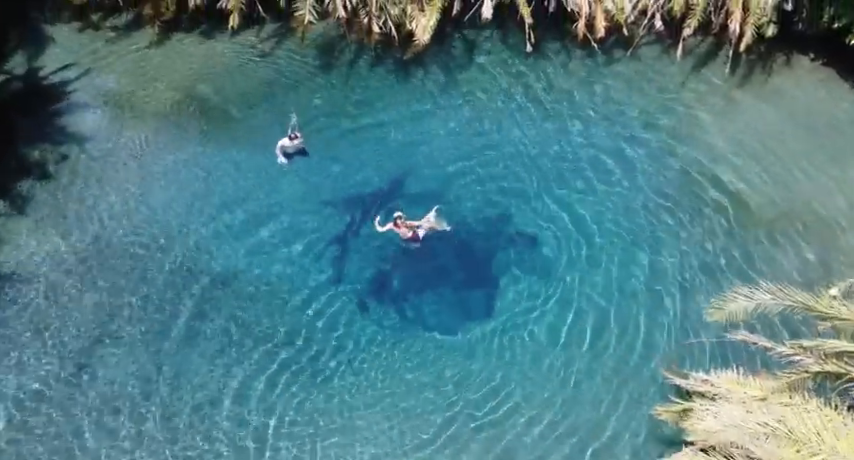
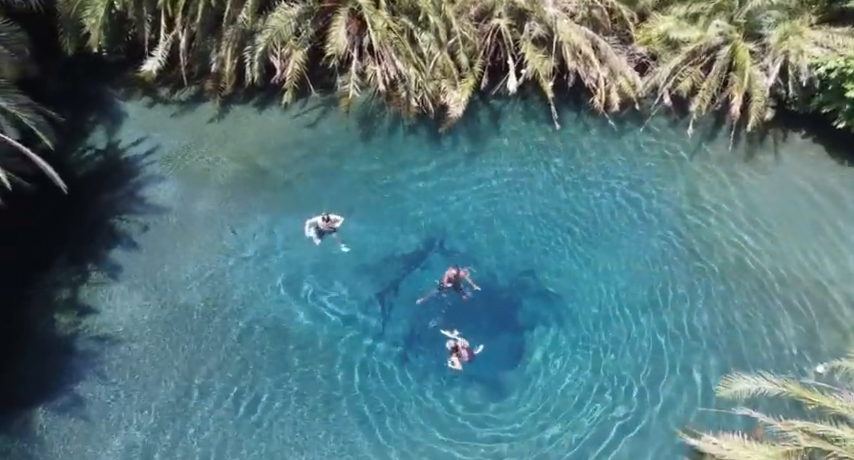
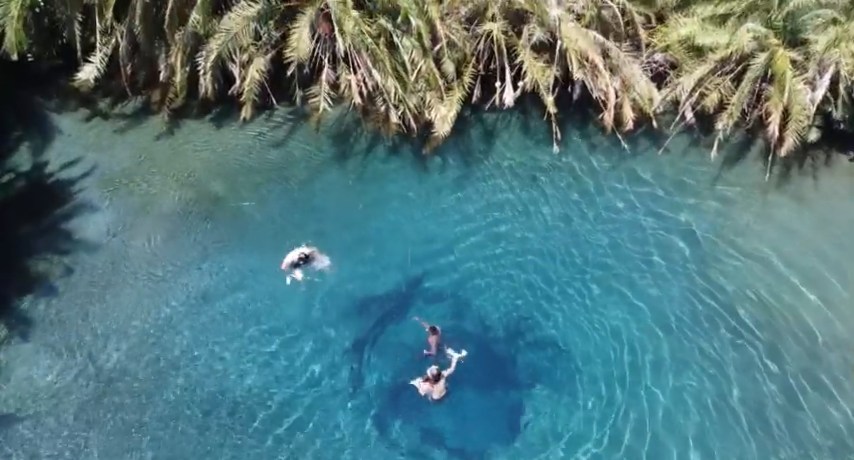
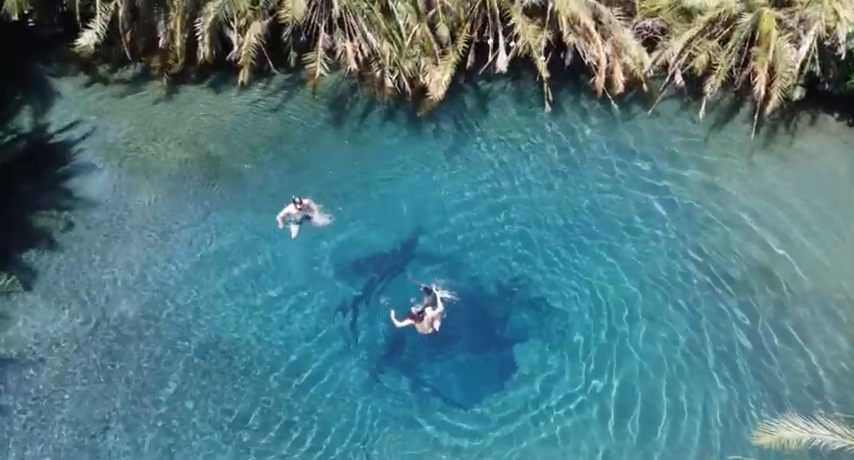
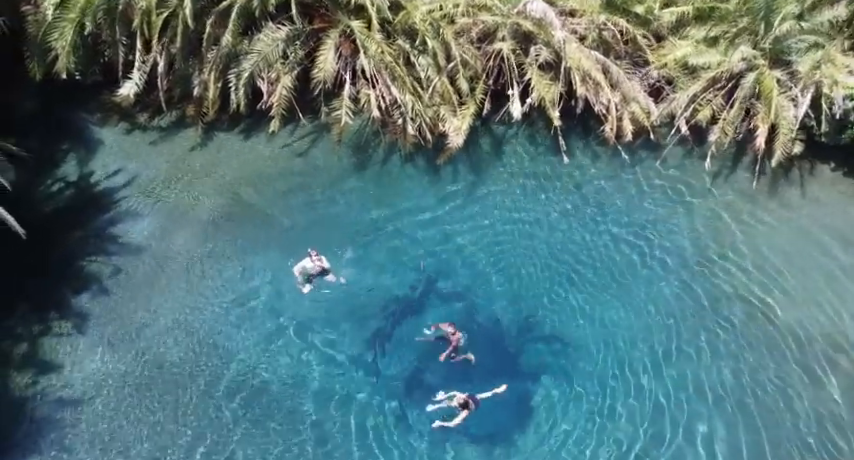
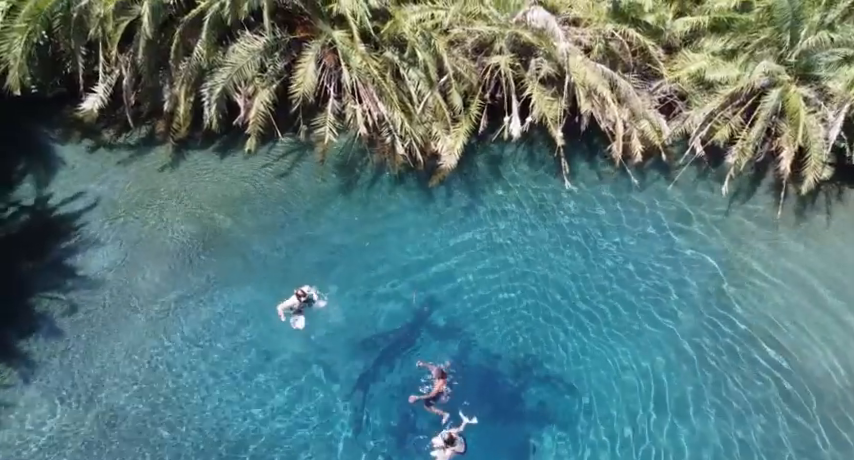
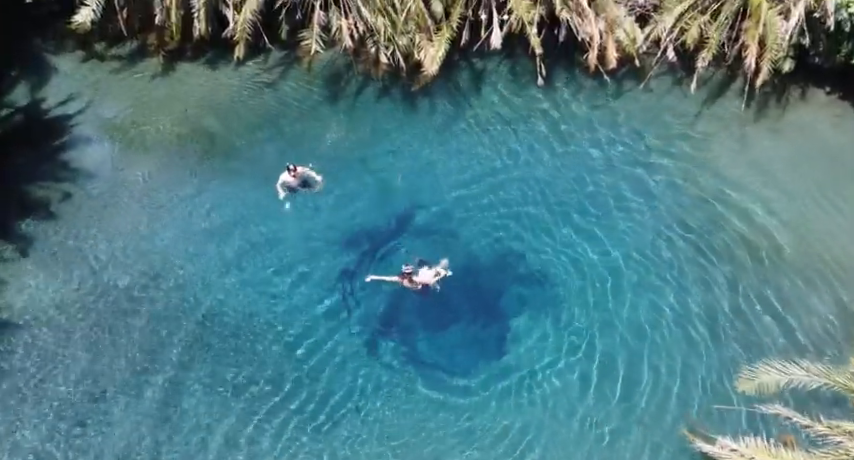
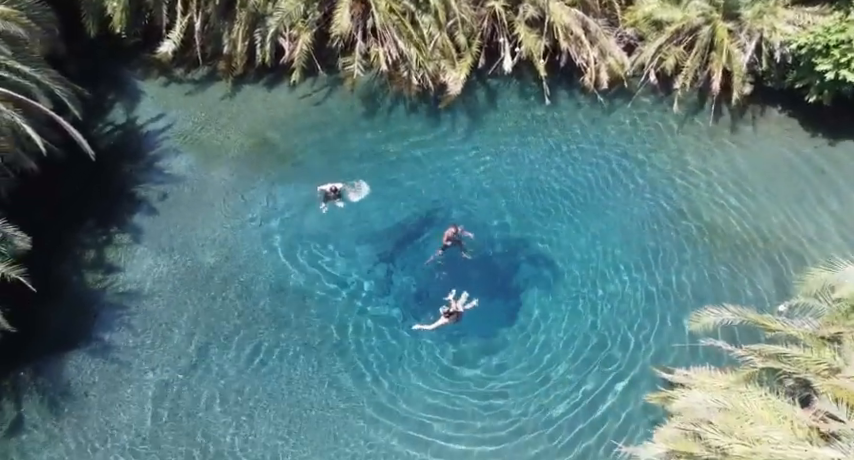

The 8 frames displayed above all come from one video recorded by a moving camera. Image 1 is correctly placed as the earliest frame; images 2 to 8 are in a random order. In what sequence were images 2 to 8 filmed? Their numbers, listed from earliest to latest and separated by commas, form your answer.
7, 4, 3, 6, 5, 2, 8
